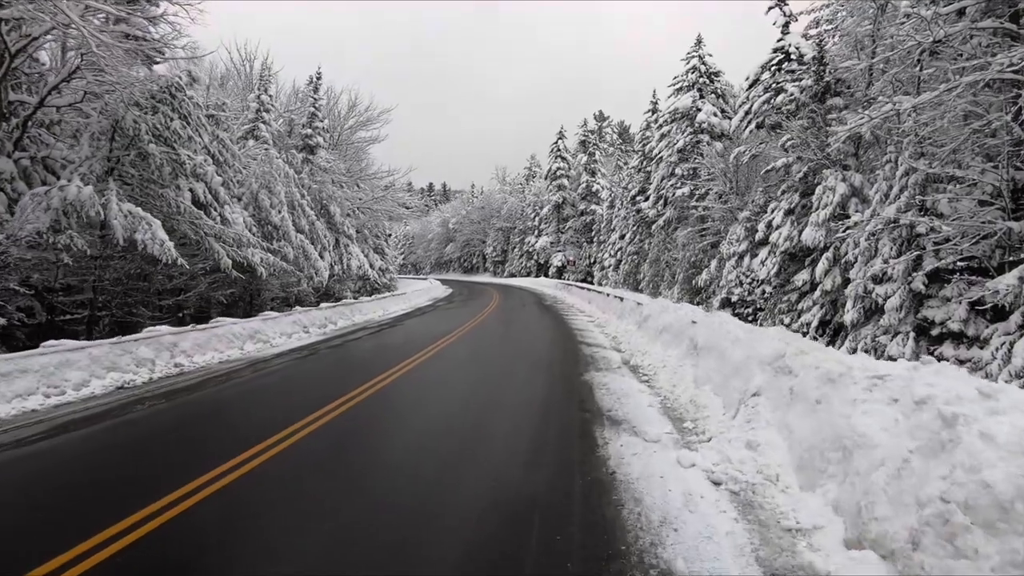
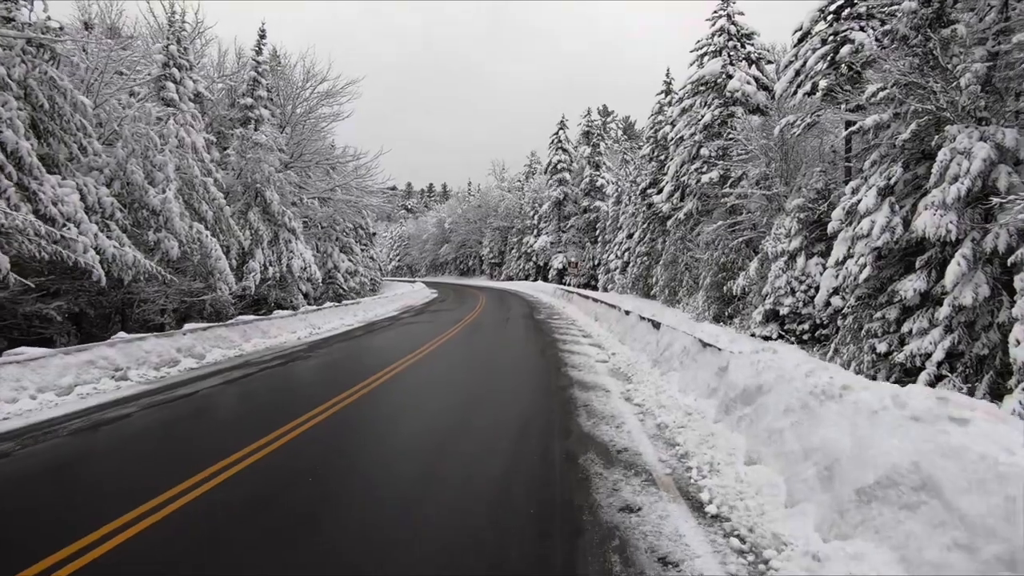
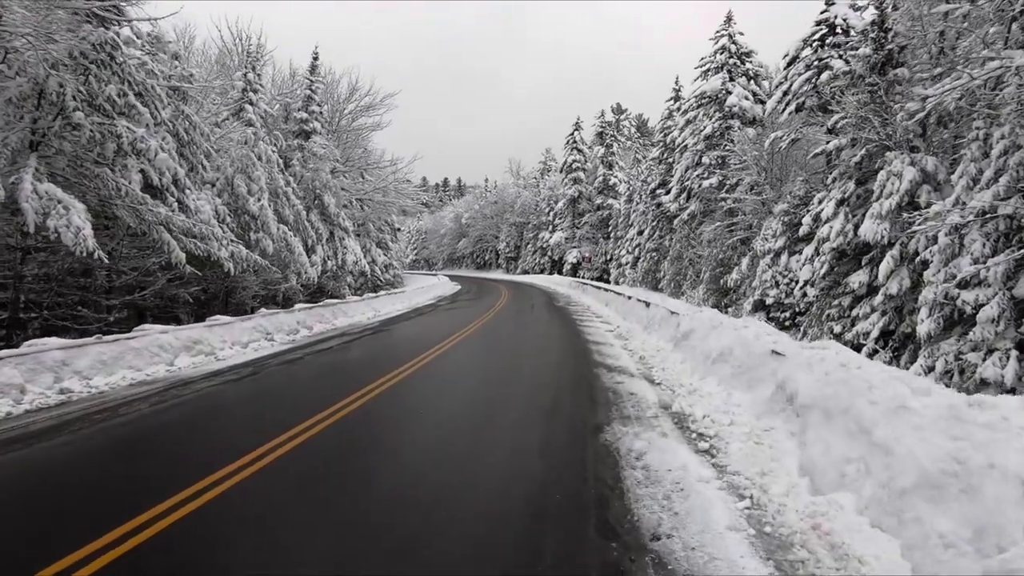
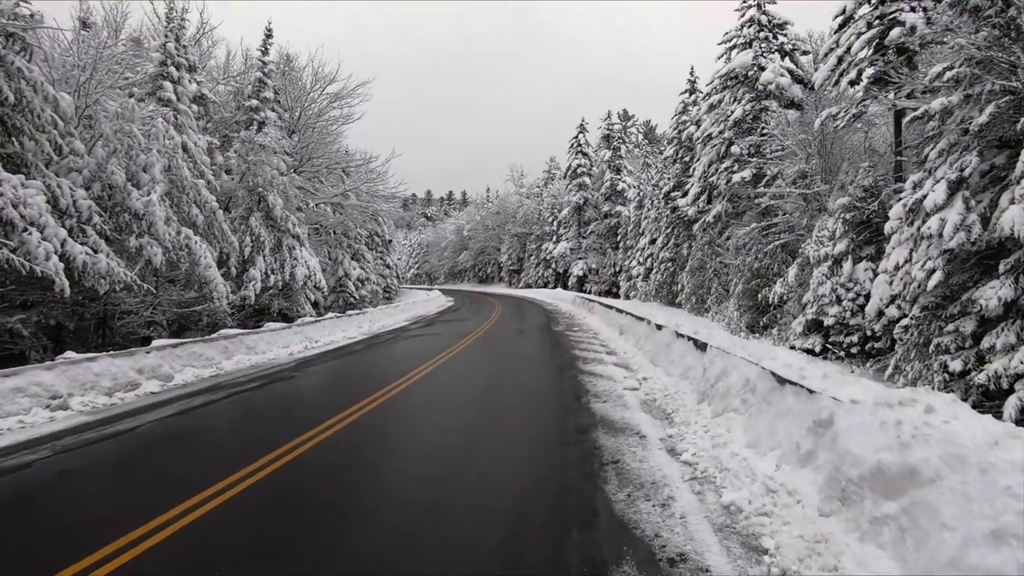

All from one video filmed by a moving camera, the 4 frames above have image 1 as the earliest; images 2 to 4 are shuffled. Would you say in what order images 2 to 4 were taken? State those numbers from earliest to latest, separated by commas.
3, 2, 4
